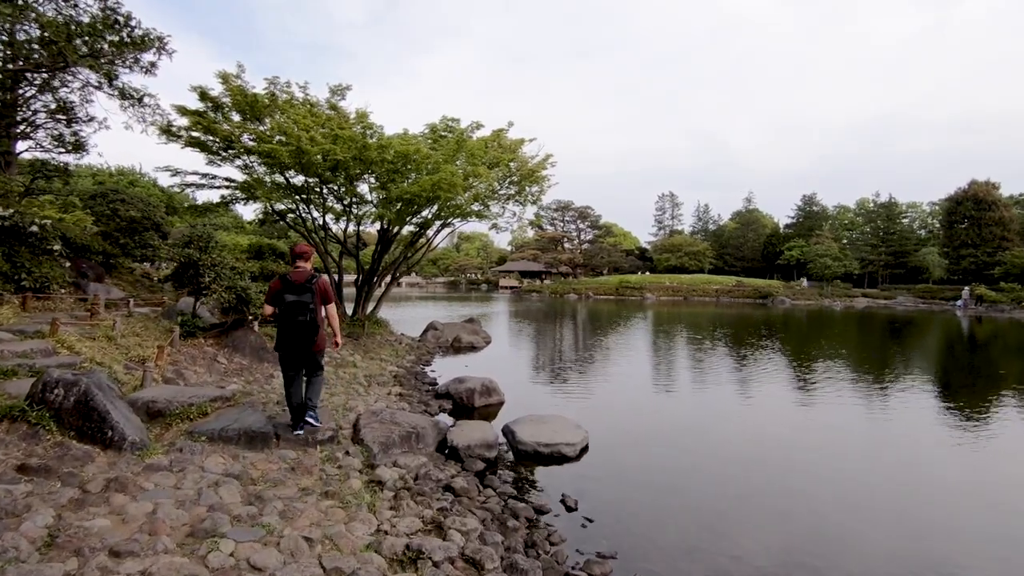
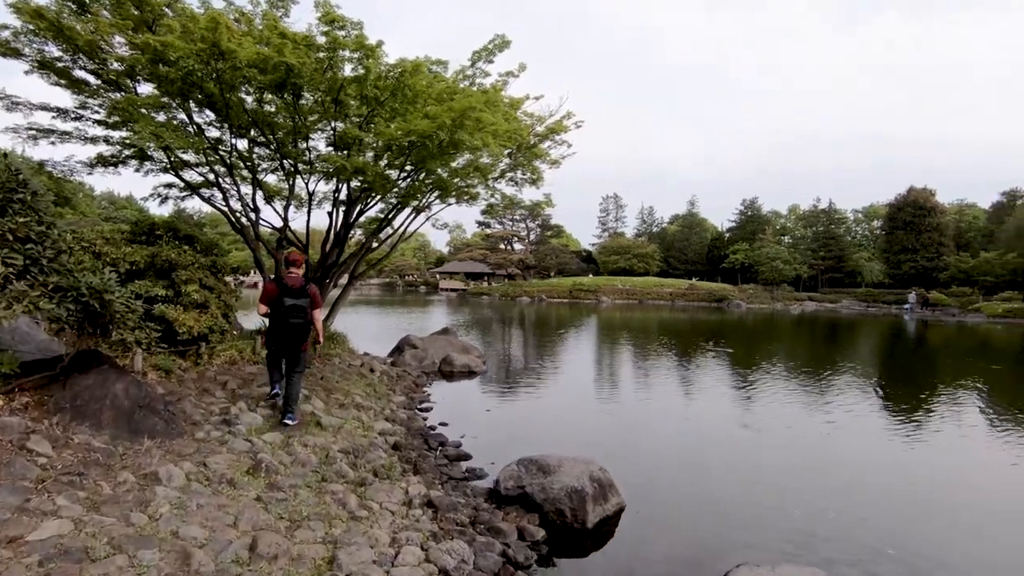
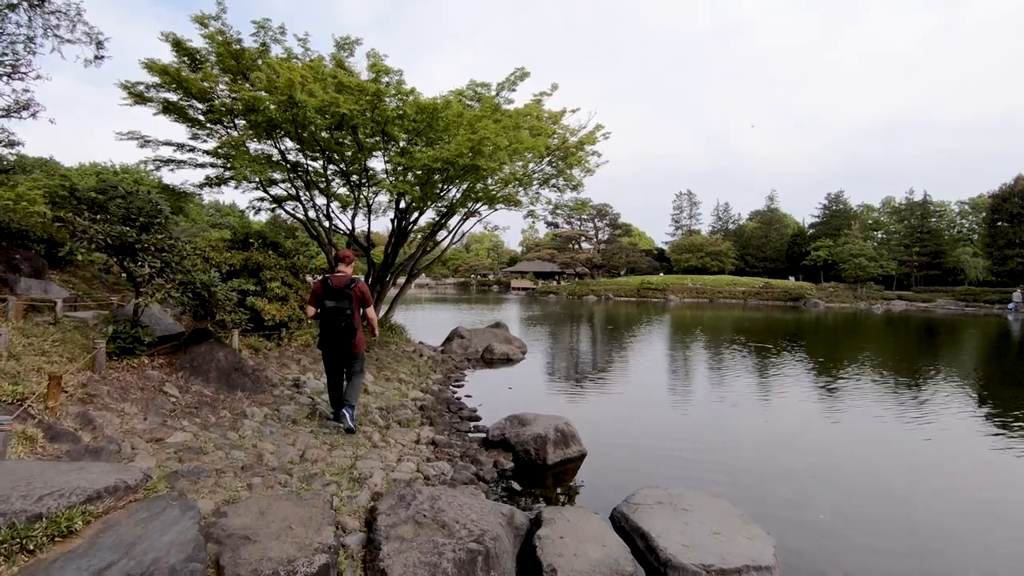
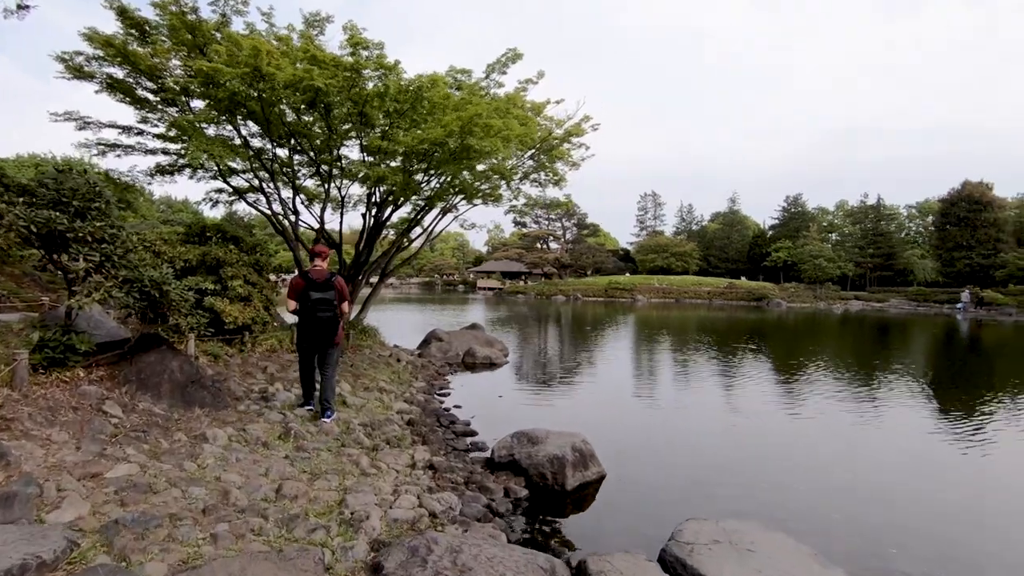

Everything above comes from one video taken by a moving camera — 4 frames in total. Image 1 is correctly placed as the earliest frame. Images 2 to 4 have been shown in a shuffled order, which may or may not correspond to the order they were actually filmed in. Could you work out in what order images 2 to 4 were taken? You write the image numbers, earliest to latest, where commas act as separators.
3, 4, 2
